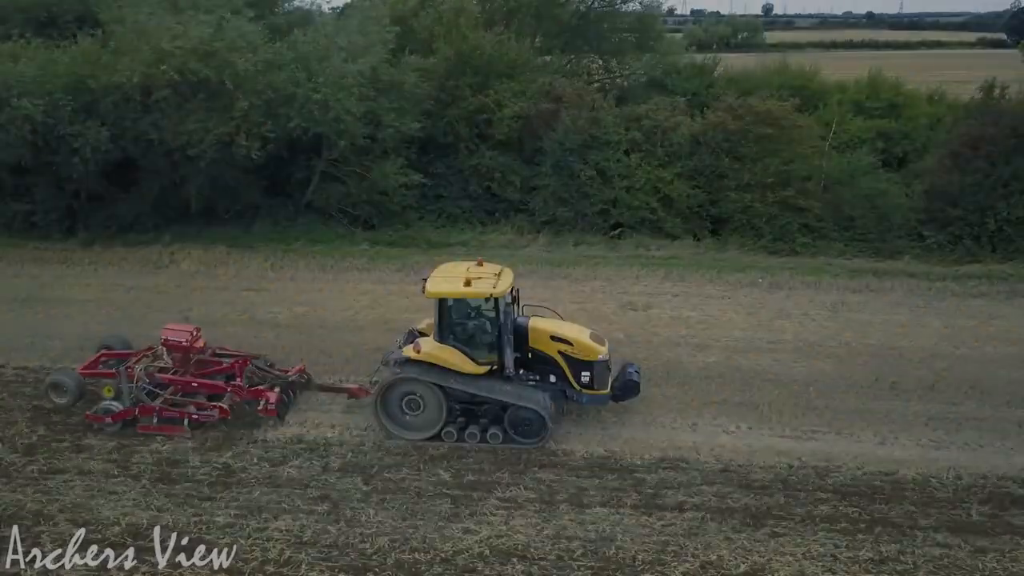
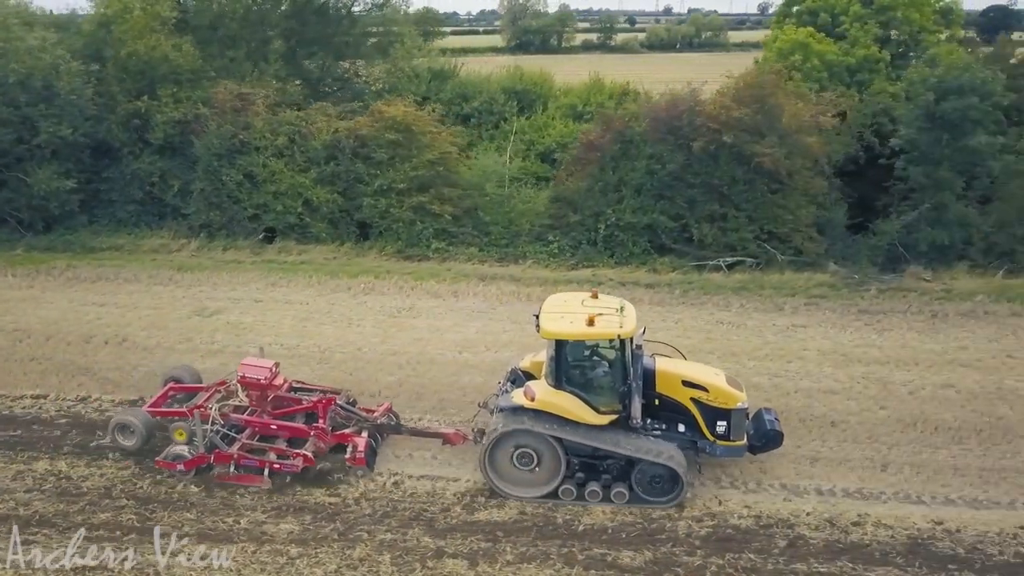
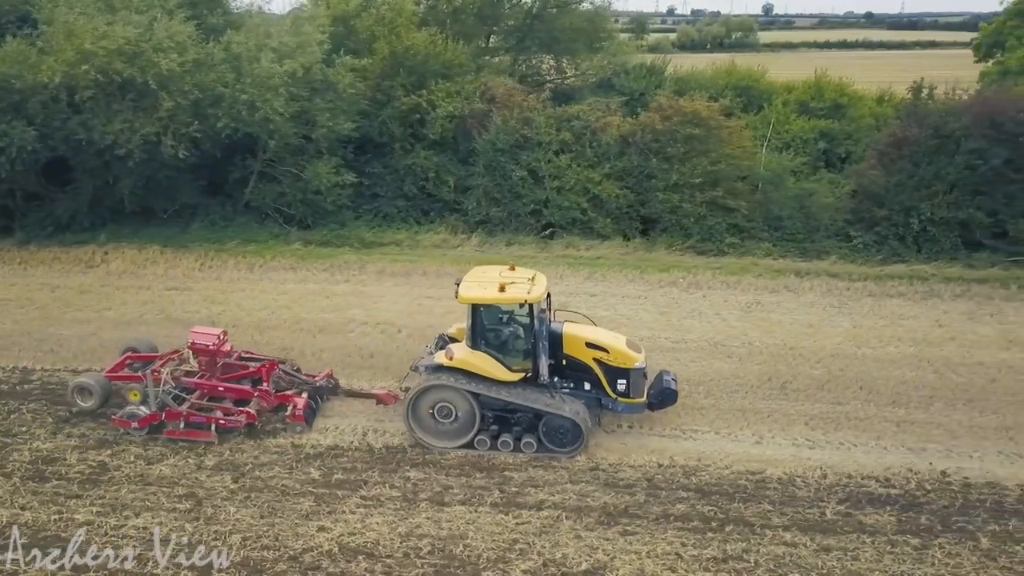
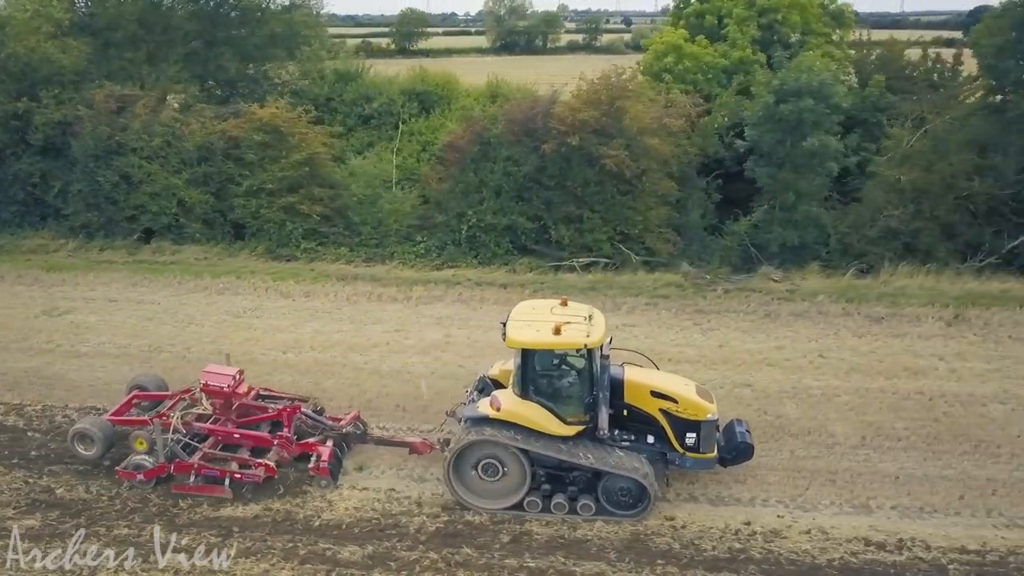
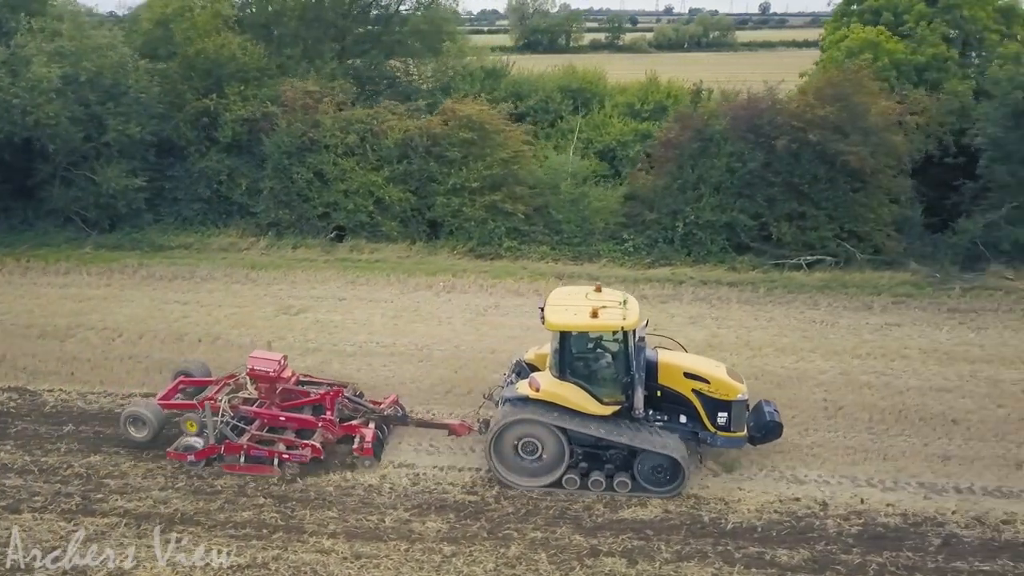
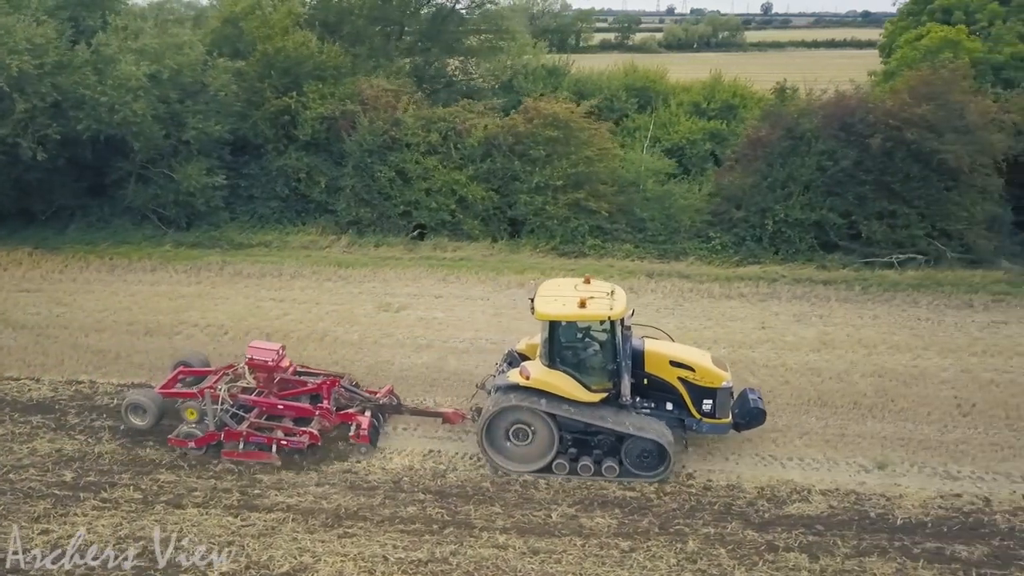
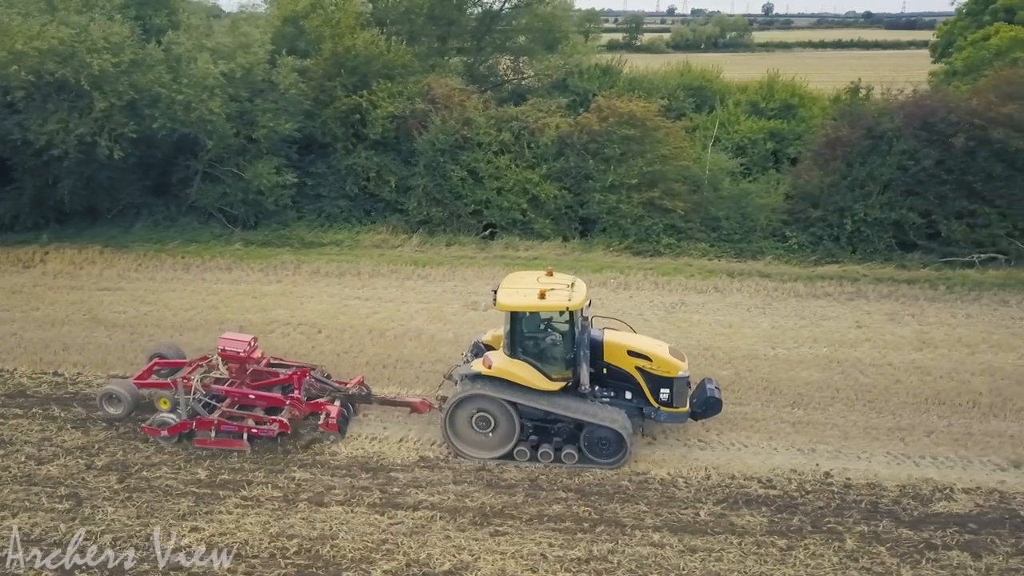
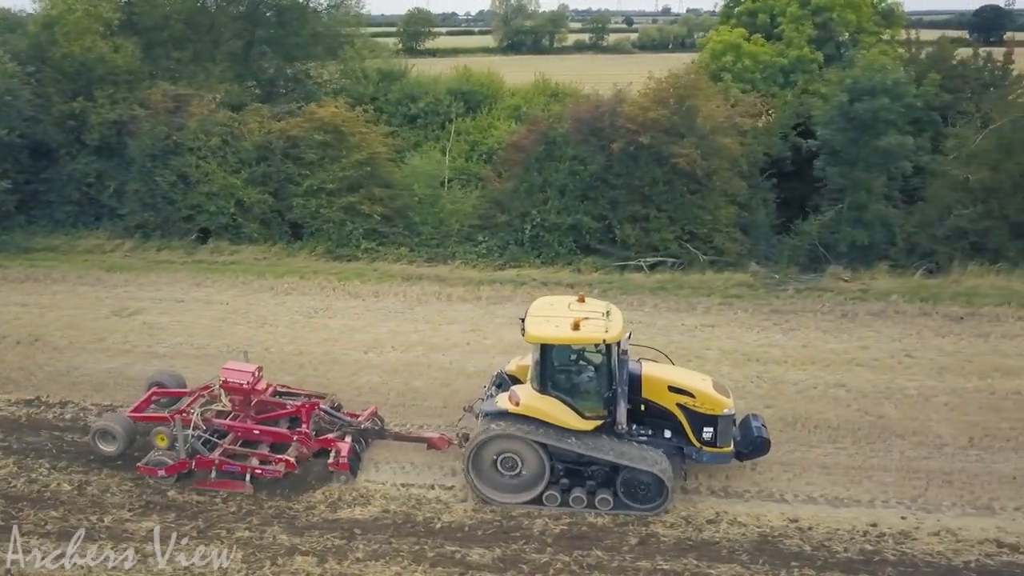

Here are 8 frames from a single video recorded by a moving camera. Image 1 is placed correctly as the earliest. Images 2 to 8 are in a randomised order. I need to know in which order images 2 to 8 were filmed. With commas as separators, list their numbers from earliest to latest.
3, 7, 6, 5, 2, 8, 4
